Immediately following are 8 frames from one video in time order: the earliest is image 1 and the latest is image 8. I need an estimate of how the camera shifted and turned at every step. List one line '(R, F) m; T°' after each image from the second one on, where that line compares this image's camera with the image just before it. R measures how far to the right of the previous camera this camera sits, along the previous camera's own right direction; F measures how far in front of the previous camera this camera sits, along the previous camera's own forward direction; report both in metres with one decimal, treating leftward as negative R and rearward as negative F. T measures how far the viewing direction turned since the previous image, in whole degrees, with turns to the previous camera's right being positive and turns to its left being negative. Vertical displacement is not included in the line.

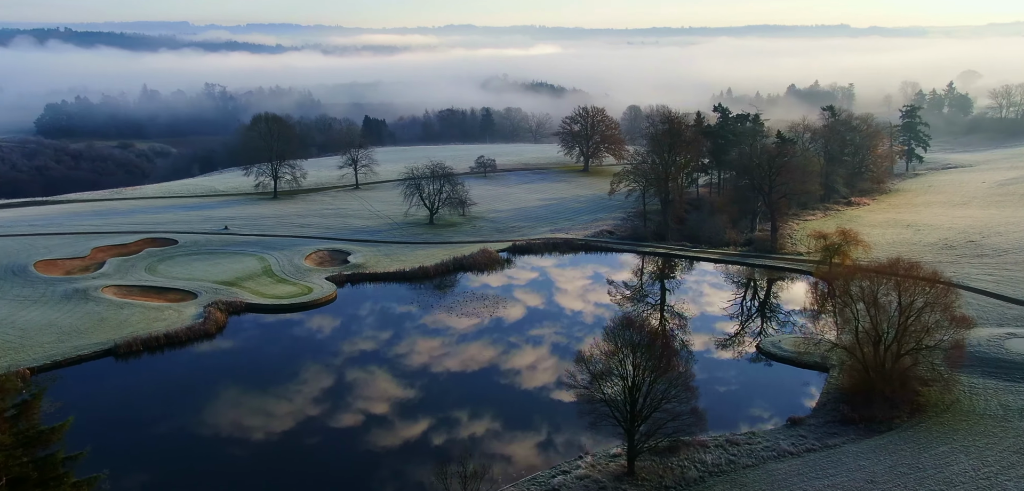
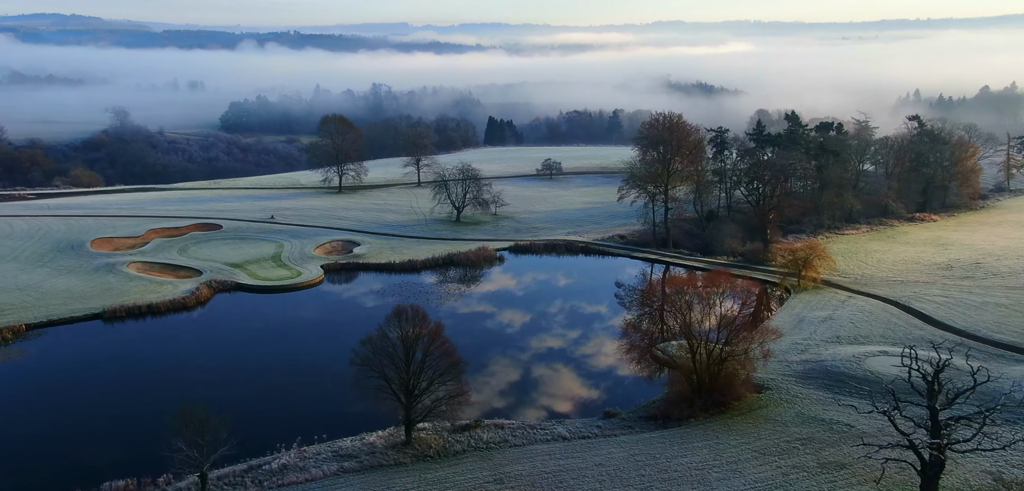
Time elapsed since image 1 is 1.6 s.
(+10.4, -1.9) m; -10°
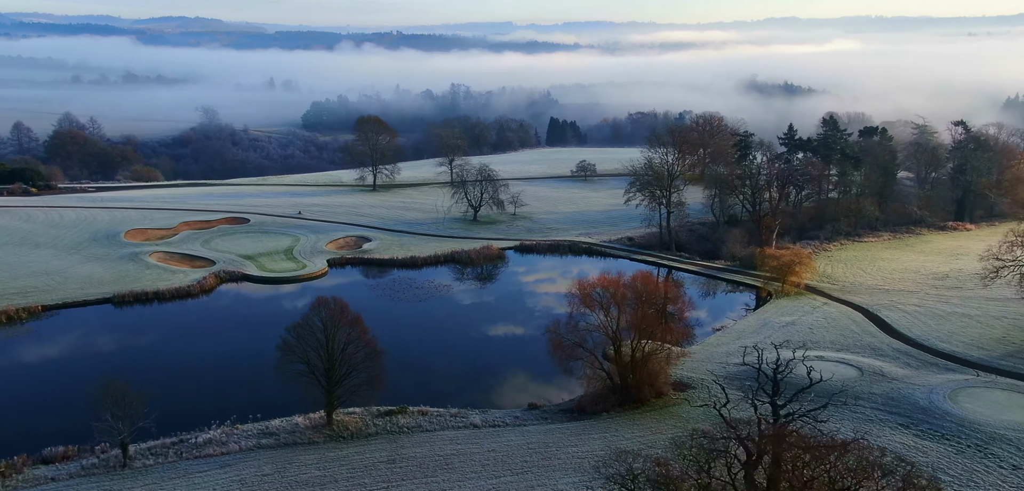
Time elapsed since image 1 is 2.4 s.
(+4.9, -1.2) m; -5°
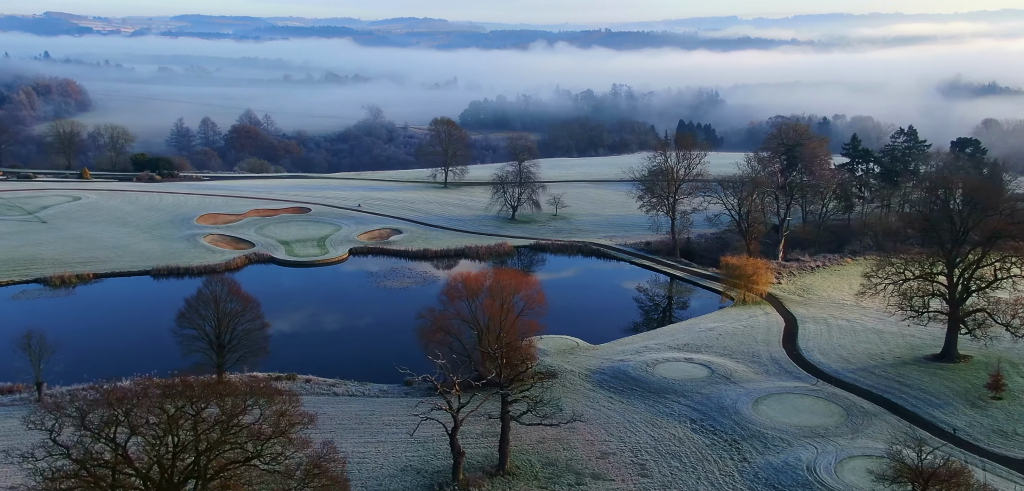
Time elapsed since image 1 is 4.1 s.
(+10.2, -2.1) m; -10°
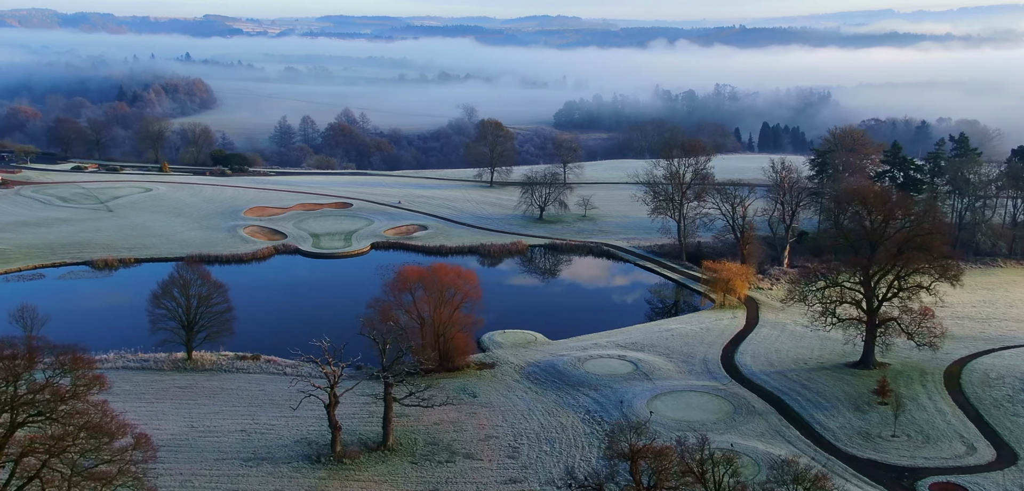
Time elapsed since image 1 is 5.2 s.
(+5.9, -1.5) m; -6°
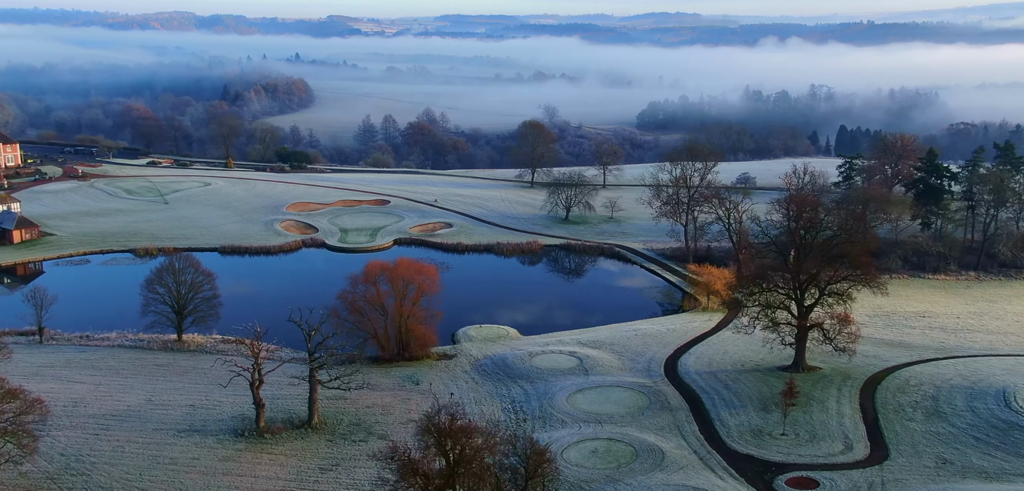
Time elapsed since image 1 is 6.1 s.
(+5.0, -1.3) m; -5°
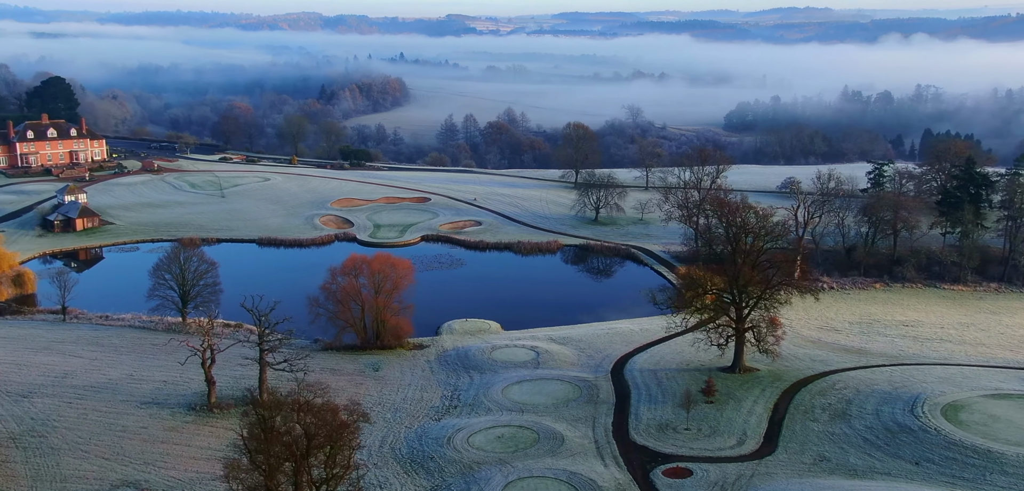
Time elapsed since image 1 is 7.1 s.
(+4.9, -1.3) m; -6°
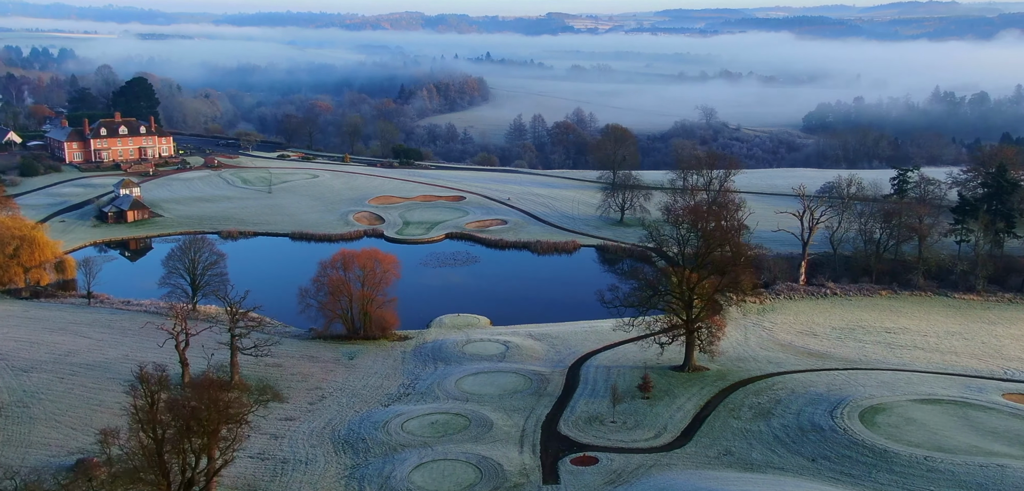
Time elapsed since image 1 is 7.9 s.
(+4.1, -1.2) m; -5°
